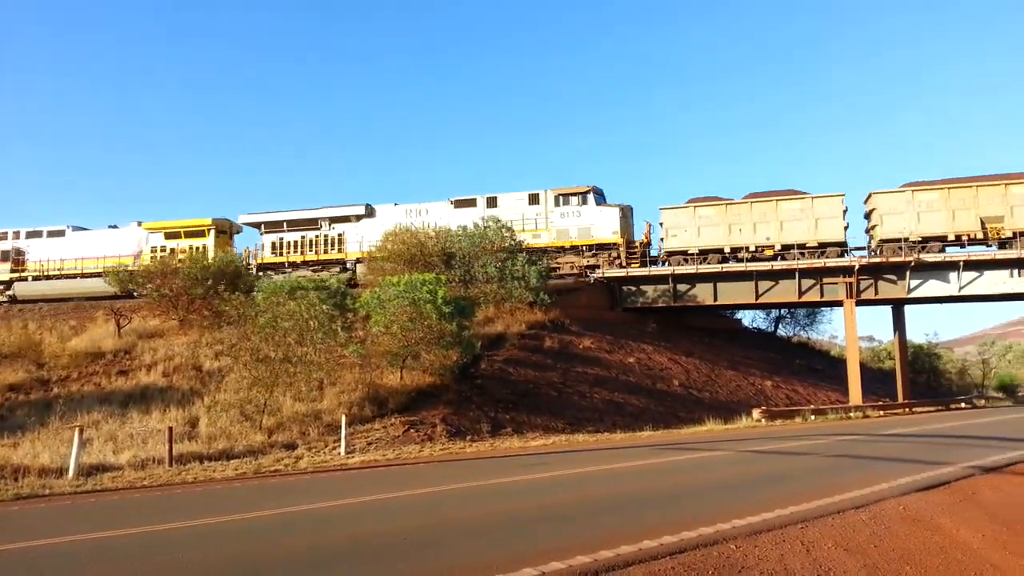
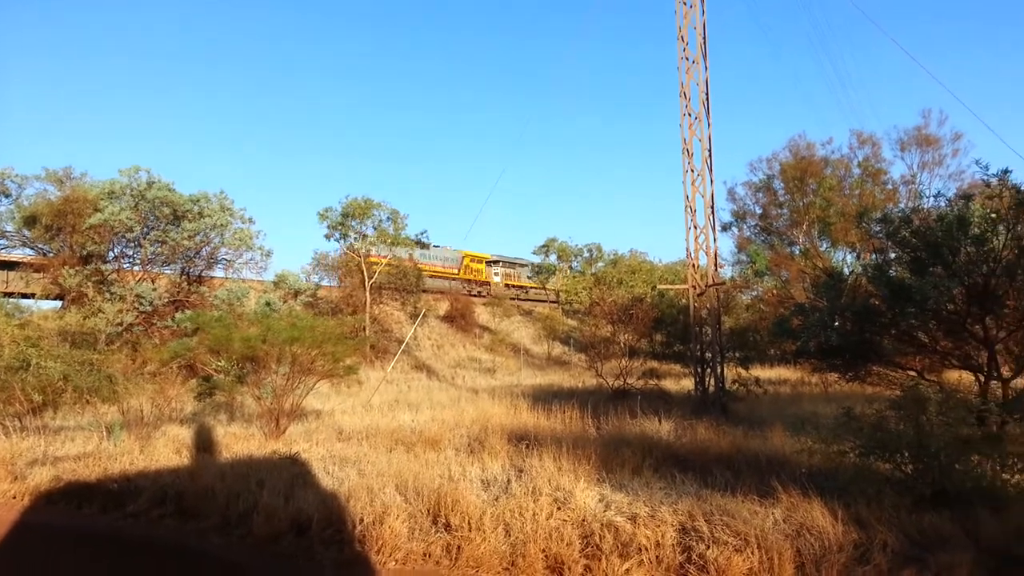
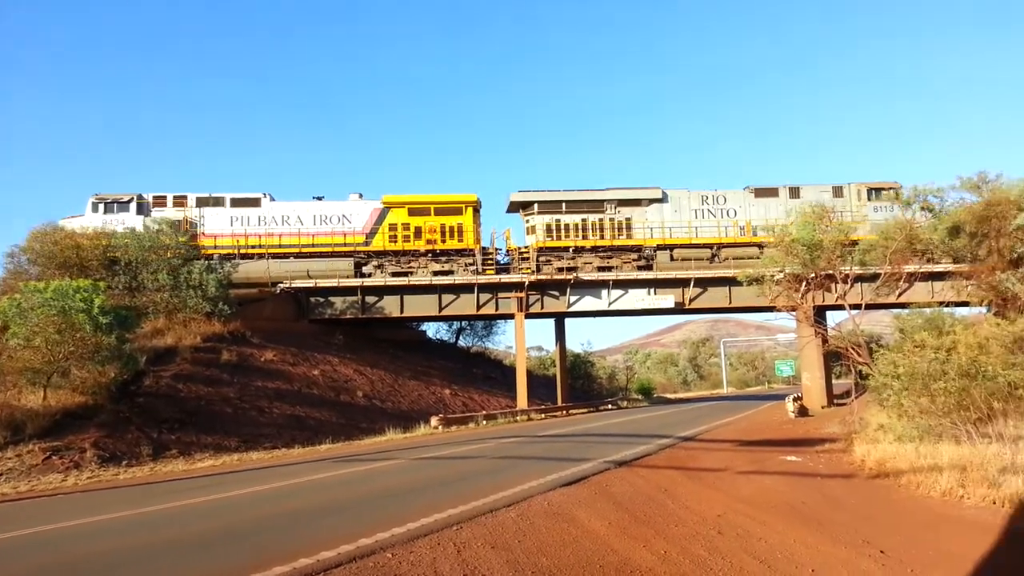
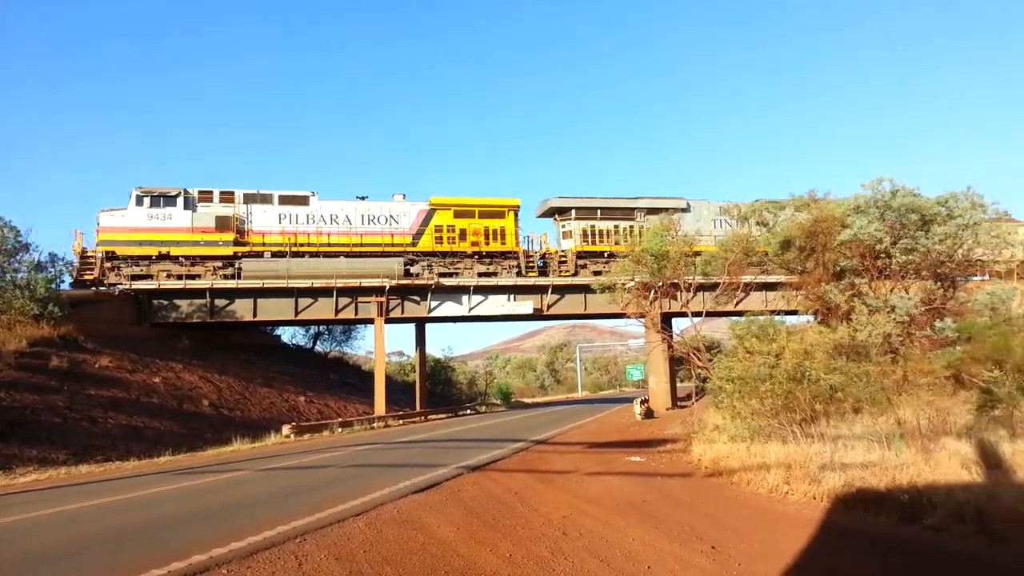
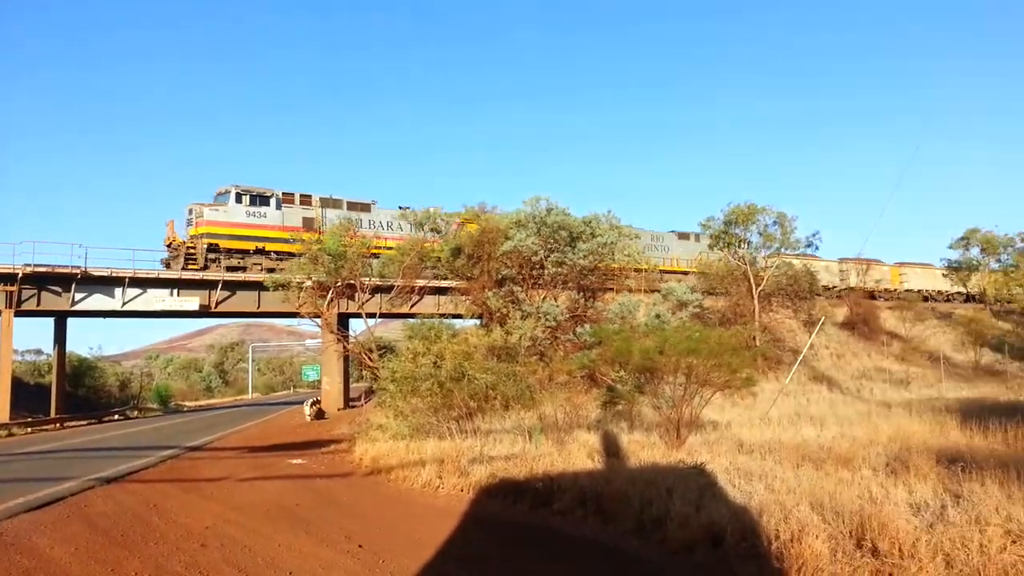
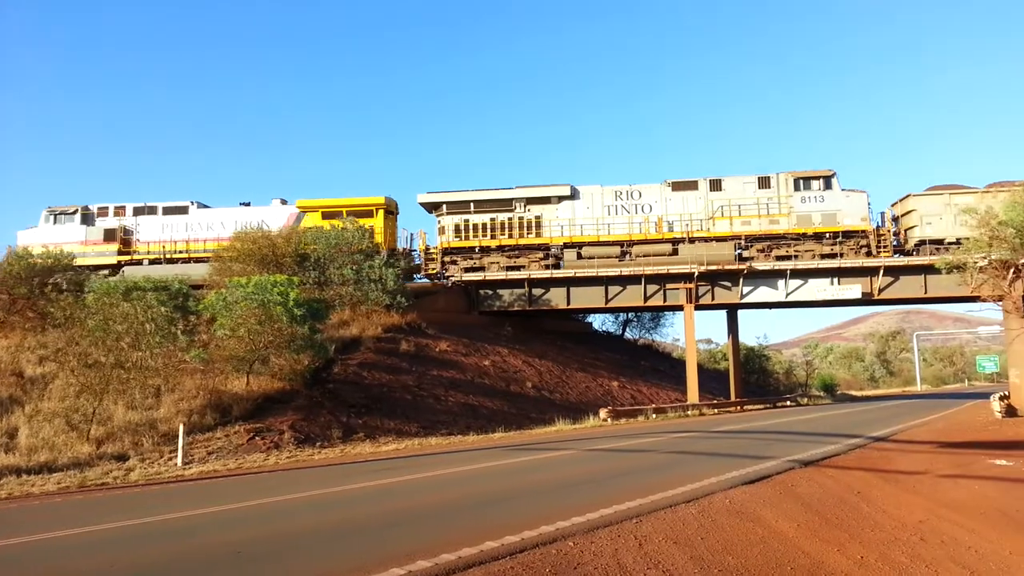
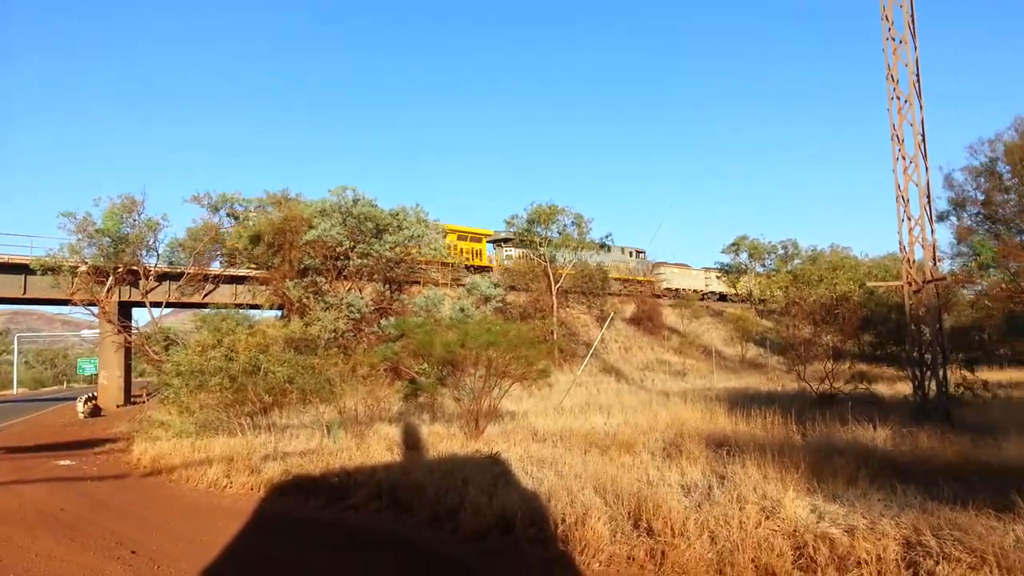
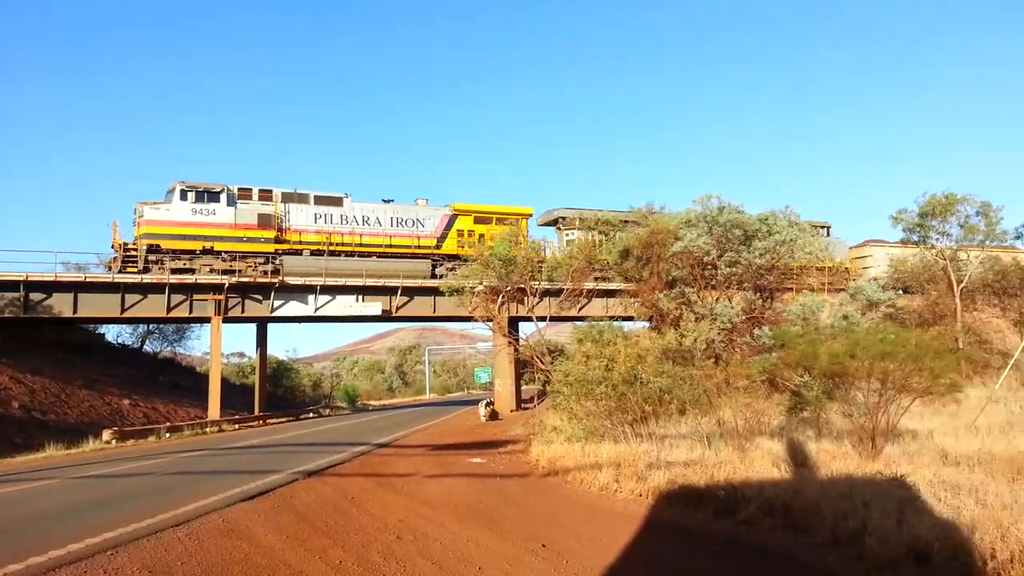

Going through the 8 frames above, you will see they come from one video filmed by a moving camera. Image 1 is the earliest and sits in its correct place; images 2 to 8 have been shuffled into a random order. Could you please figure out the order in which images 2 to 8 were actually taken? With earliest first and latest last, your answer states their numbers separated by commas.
6, 3, 4, 8, 5, 7, 2
